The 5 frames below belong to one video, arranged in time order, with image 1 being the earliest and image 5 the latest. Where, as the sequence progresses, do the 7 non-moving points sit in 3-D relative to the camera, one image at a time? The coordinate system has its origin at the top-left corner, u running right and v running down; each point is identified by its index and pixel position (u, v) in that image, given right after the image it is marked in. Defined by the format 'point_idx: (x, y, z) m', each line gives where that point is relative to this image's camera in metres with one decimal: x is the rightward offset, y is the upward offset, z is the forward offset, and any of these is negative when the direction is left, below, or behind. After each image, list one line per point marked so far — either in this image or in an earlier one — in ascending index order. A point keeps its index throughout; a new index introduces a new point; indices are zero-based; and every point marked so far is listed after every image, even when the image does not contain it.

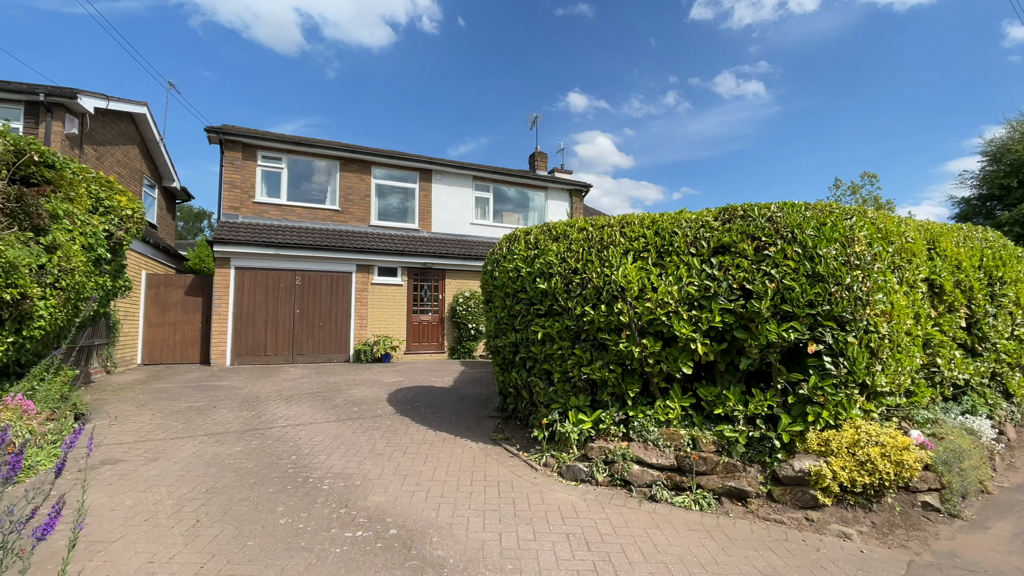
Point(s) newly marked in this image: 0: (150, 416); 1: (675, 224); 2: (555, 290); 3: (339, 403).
0: (-3.5, -1.2, +6.1) m
1: (+1.2, +0.5, +4.5) m
2: (+0.3, 0.0, +4.8) m
3: (-1.9, -1.3, +6.9) m
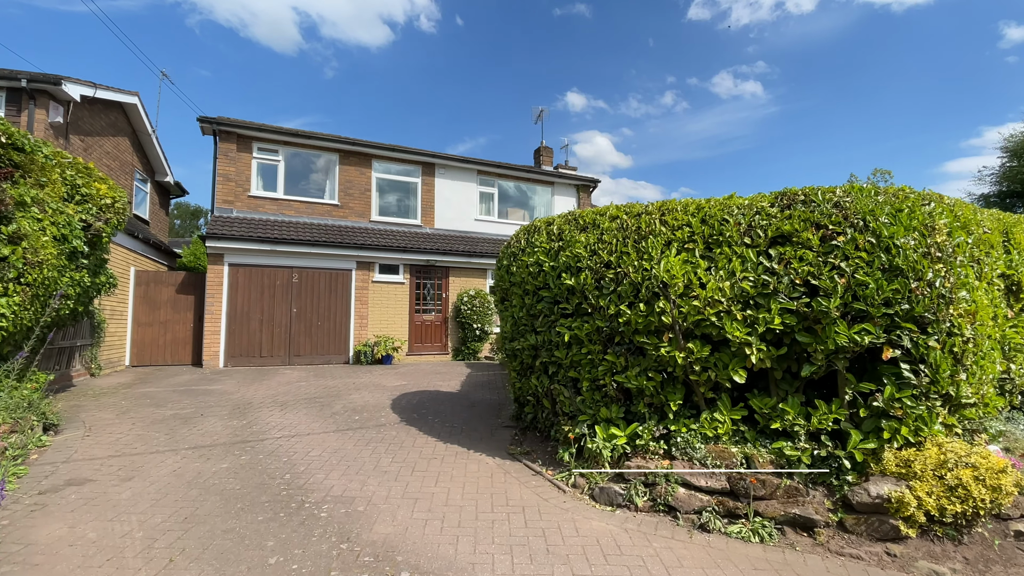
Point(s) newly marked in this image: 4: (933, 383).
0: (-3.4, -1.2, +5.5) m
1: (+1.4, +0.5, +4.0) m
2: (+0.5, 0.0, +4.2) m
3: (-1.8, -1.2, +6.3) m
4: (+2.4, -0.5, +3.5) m
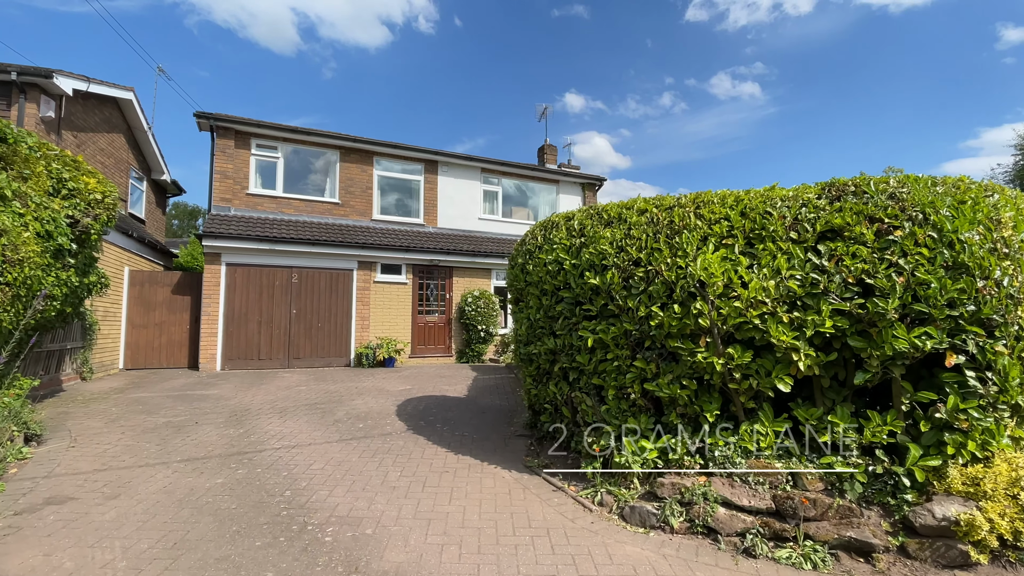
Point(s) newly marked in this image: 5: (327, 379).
0: (-3.2, -1.2, +5.1) m
1: (+1.5, +0.5, +3.6) m
2: (+0.6, 0.0, +3.9) m
3: (-1.6, -1.2, +6.0) m
4: (+2.5, -0.5, +3.2) m
5: (-2.7, -1.3, +9.1) m
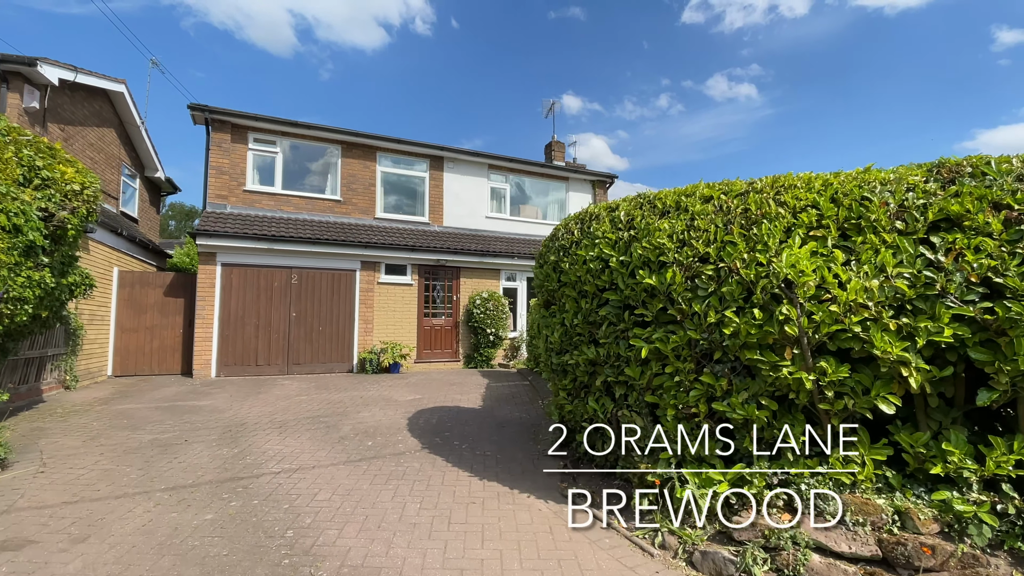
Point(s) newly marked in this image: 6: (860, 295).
0: (-3.0, -1.2, +4.5) m
1: (+1.7, +0.5, +3.0) m
2: (+0.8, 0.0, +3.3) m
3: (-1.4, -1.3, +5.4) m
4: (+2.7, -0.5, +2.6) m
5: (-2.5, -1.3, +8.4) m
6: (+1.6, 0.0, +2.8) m
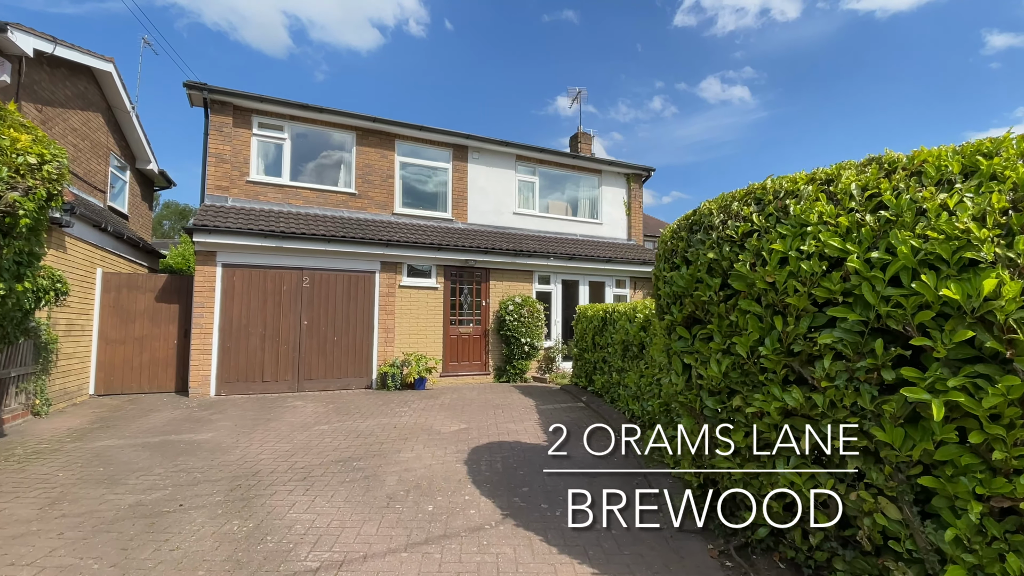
0: (-2.3, -1.3, +3.2) m
1: (+2.4, +0.4, +1.7) m
2: (+1.5, 0.0, +2.0) m
3: (-0.8, -1.3, +4.0) m
4: (+3.4, -0.6, +1.3) m
5: (-1.8, -1.4, +7.1) m
6: (+2.3, -0.1, +1.5) m
